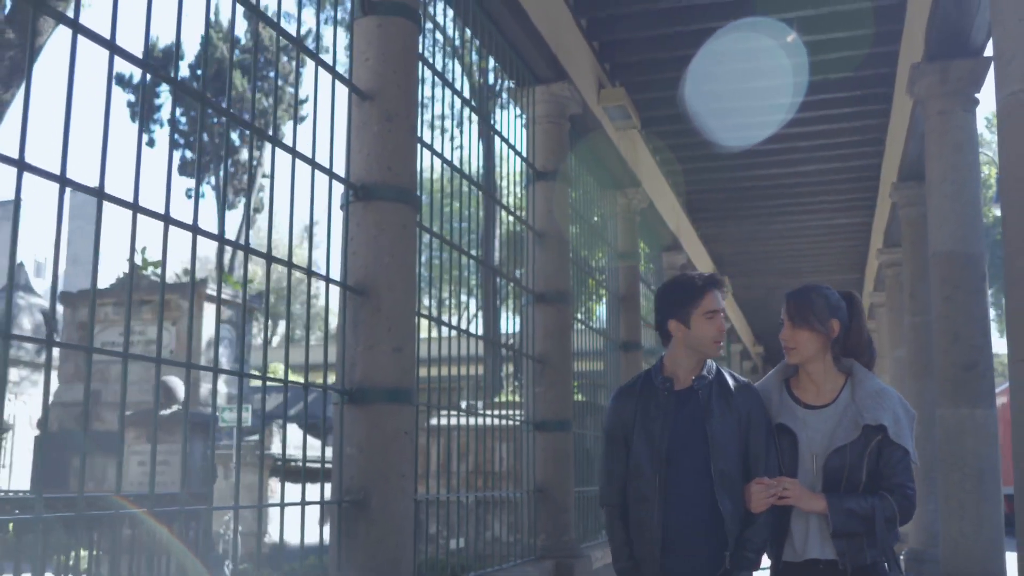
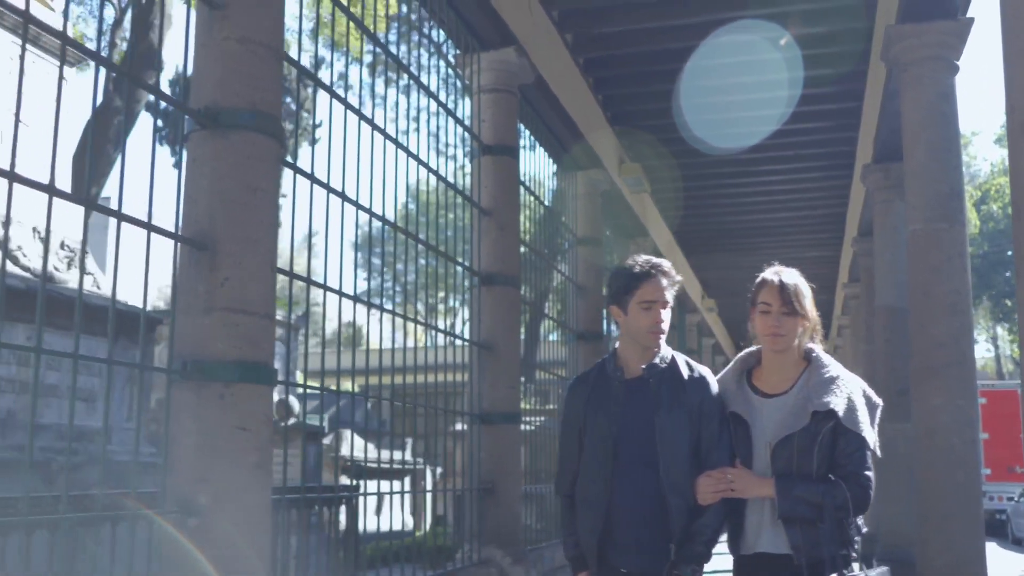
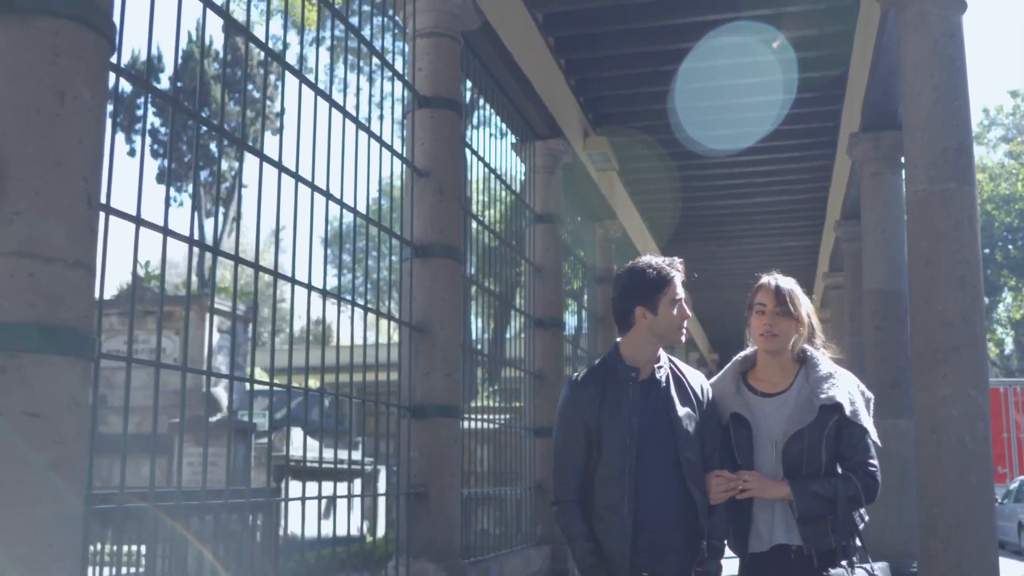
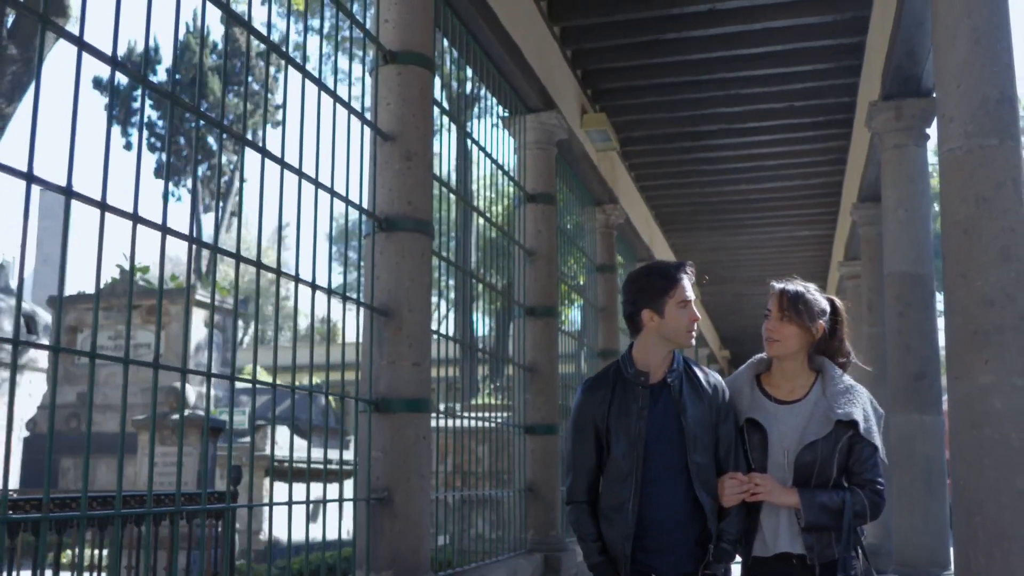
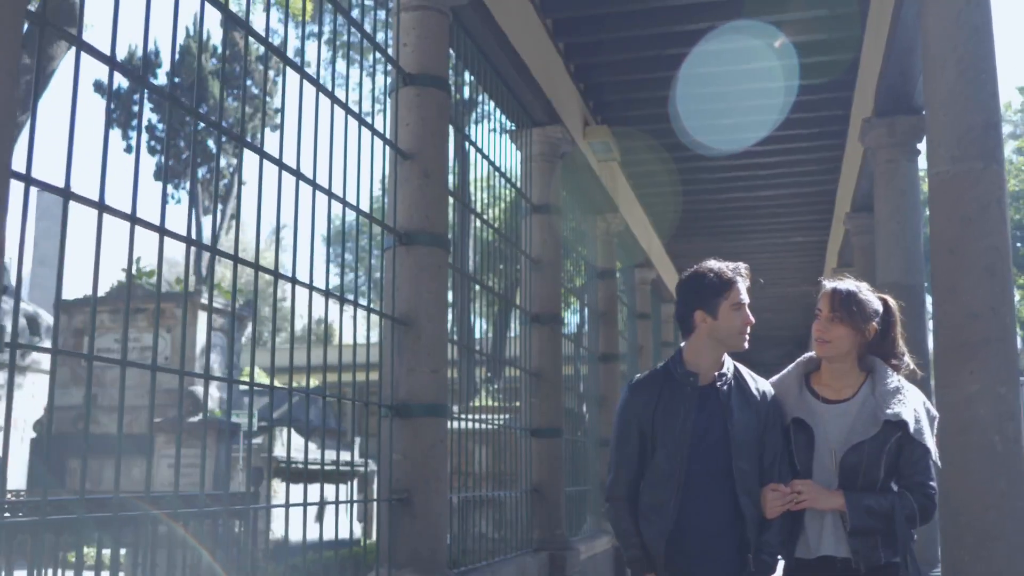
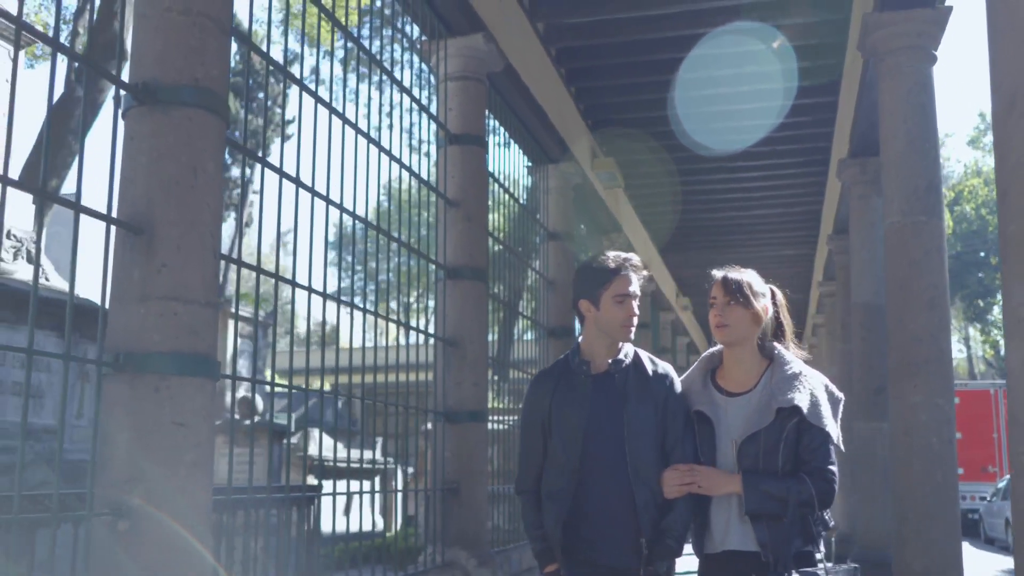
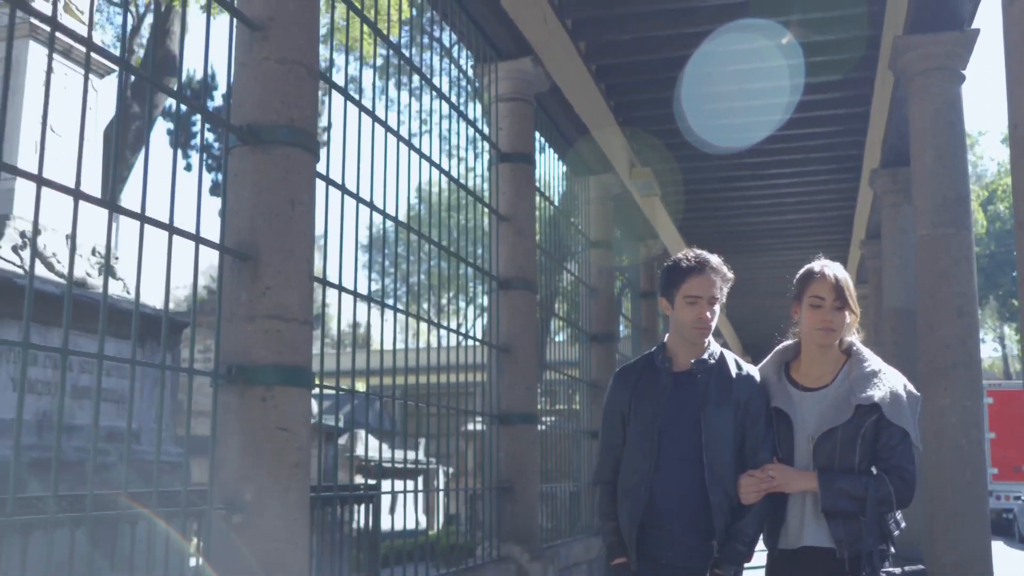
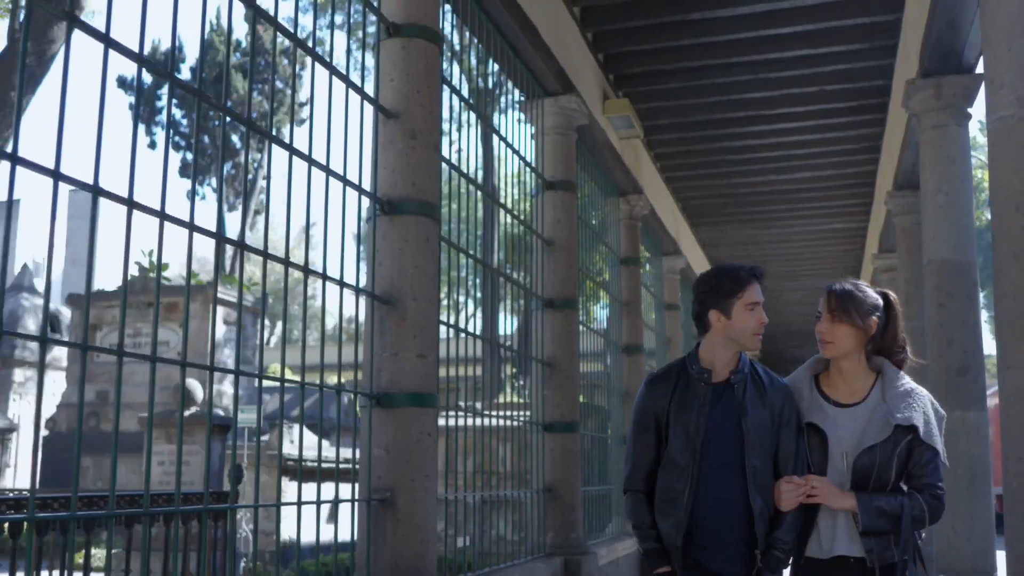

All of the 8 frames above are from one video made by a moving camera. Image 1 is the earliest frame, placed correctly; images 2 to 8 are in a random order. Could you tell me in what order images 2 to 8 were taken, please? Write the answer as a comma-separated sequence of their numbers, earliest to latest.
8, 4, 5, 3, 6, 2, 7
